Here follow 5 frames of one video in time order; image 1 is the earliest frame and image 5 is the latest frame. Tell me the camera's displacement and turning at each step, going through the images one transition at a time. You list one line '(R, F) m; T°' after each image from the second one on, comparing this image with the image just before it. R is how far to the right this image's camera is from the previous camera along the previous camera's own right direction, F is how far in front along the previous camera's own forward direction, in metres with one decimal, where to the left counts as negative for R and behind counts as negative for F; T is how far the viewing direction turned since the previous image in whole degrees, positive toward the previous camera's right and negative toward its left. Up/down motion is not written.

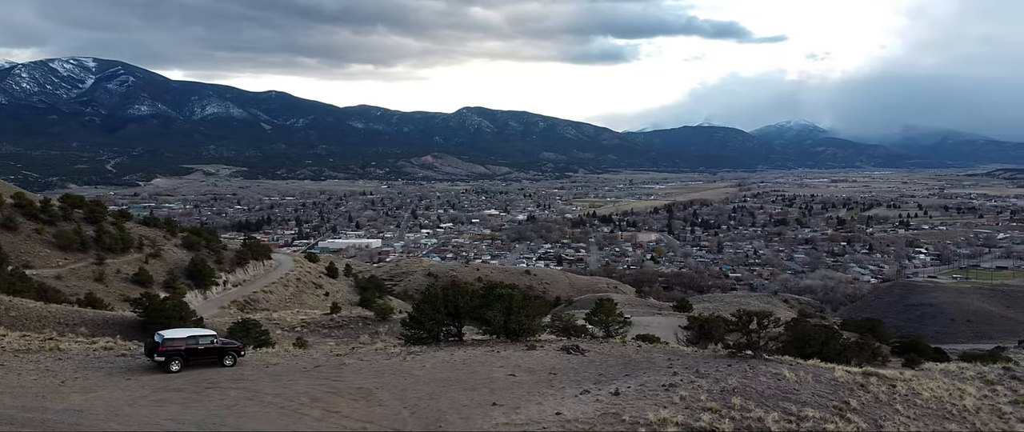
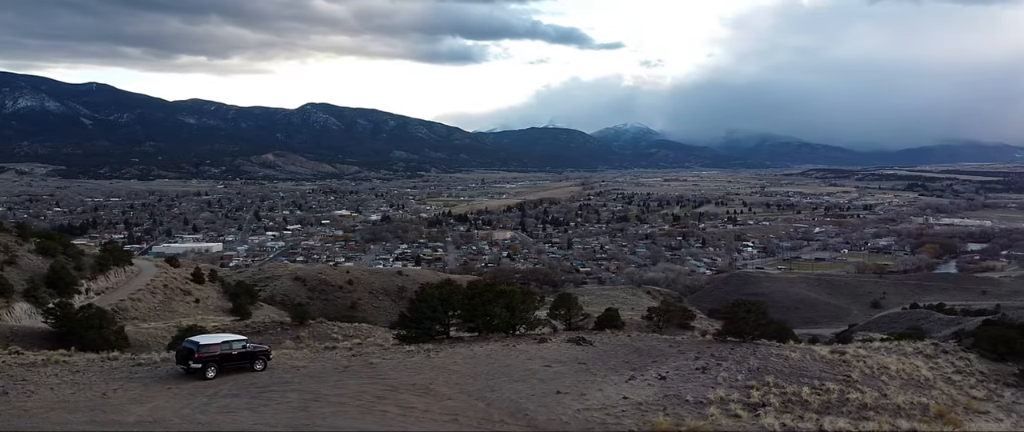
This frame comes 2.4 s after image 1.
(-2.2, -0.2) m; +11°
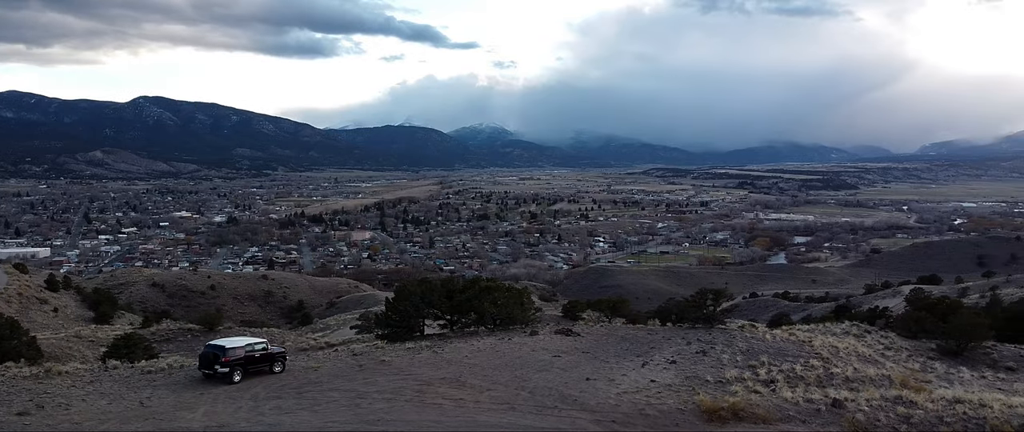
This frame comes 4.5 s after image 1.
(-1.9, -0.2) m; +11°
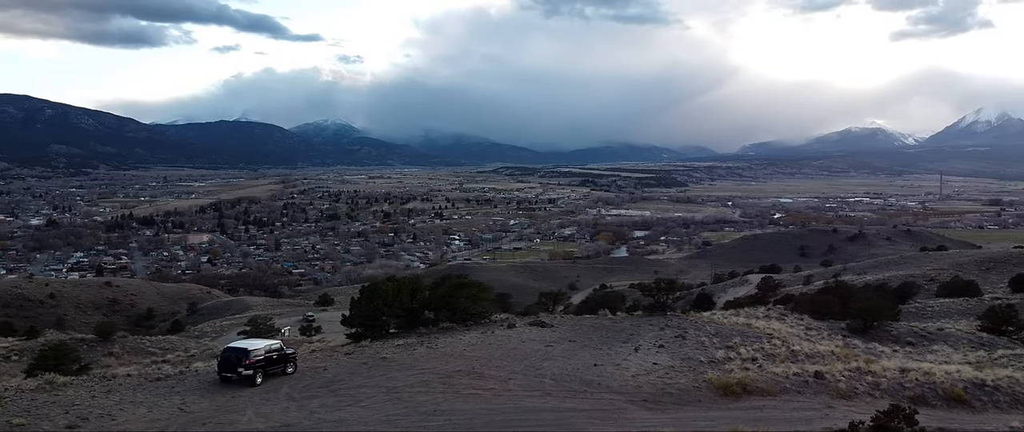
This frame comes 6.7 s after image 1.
(-1.9, -0.3) m; +11°
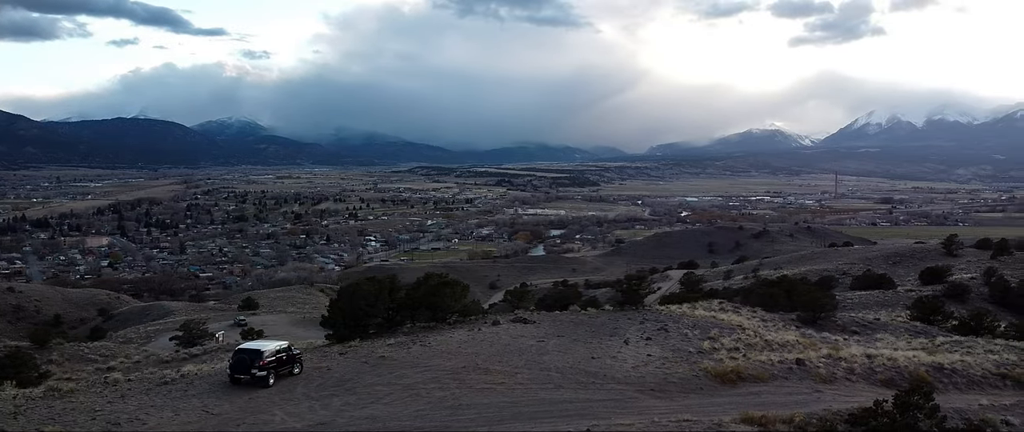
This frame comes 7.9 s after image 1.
(-1.0, -0.2) m; +6°
